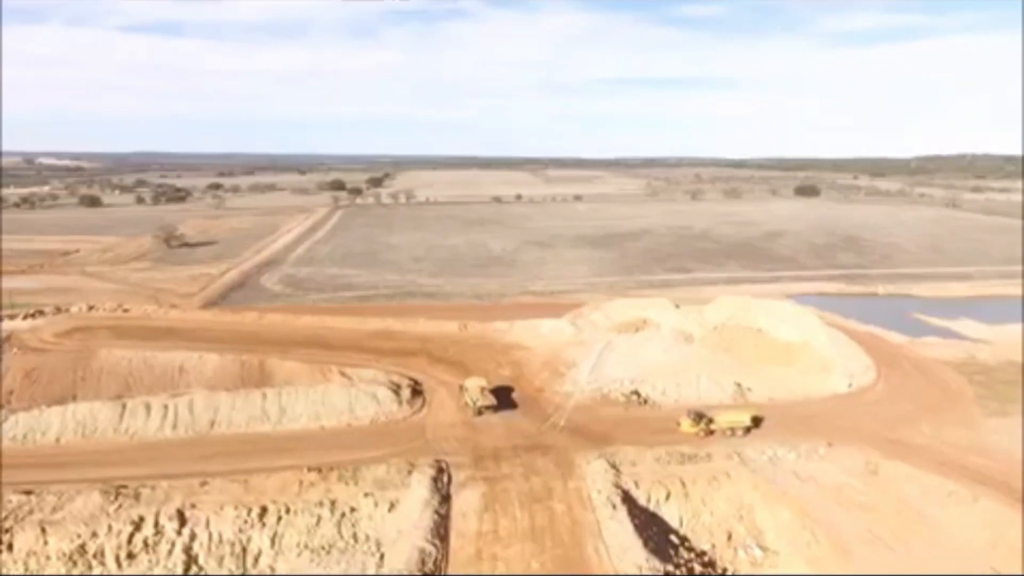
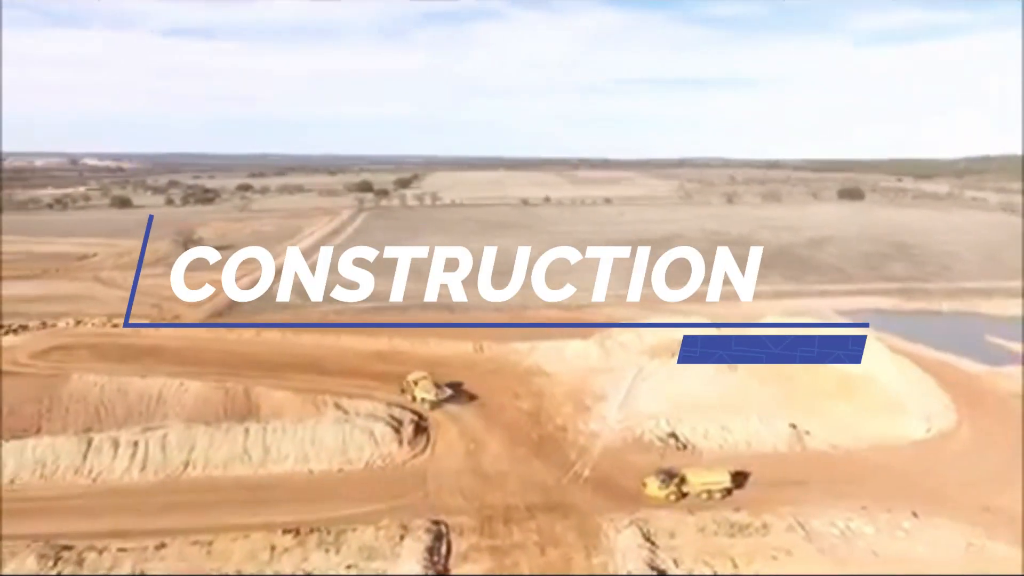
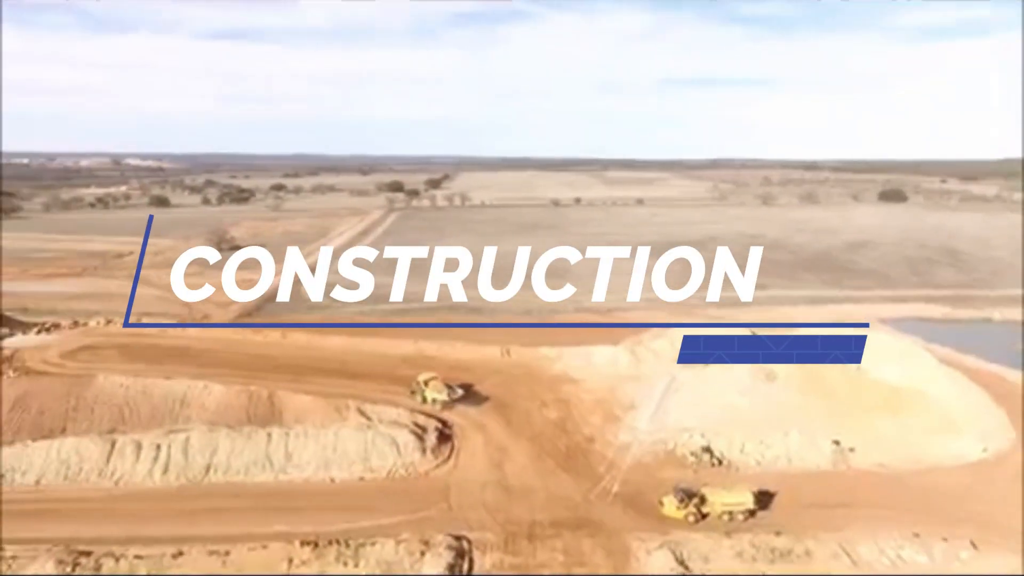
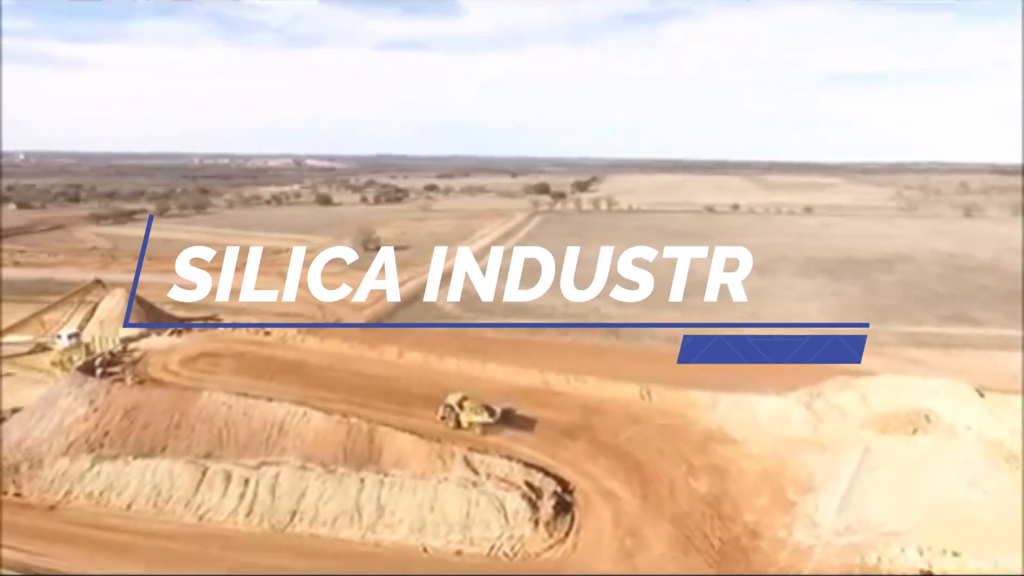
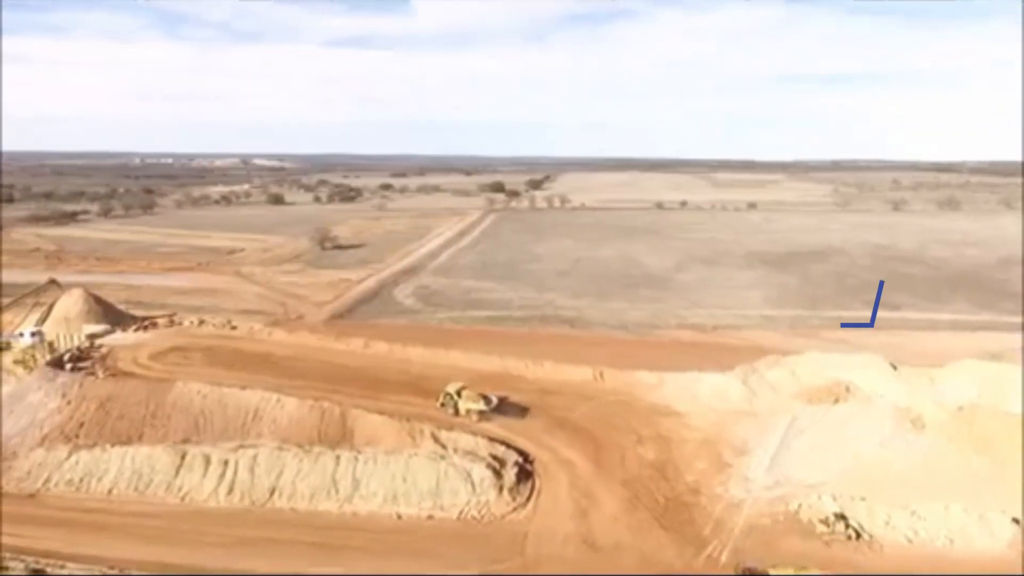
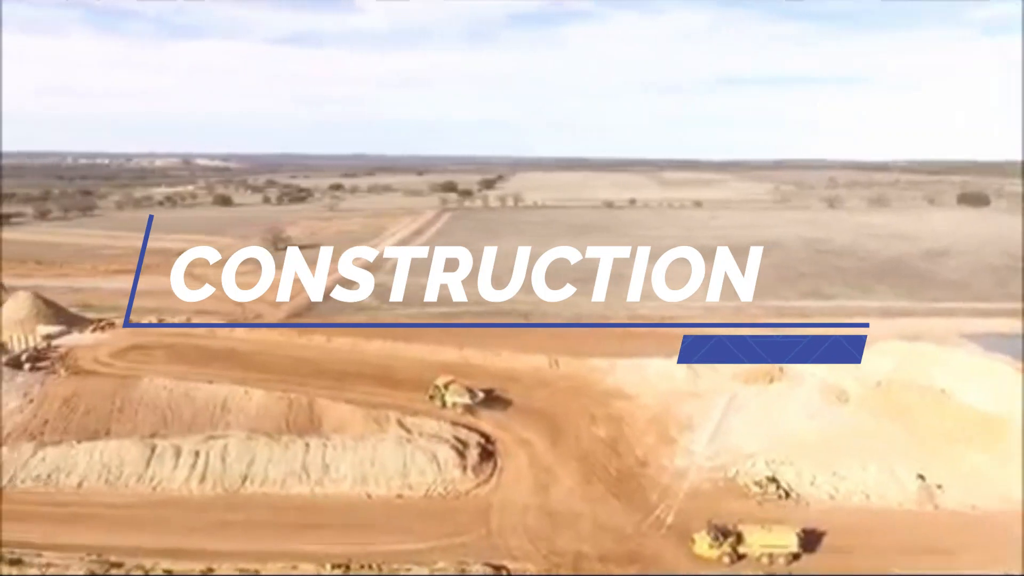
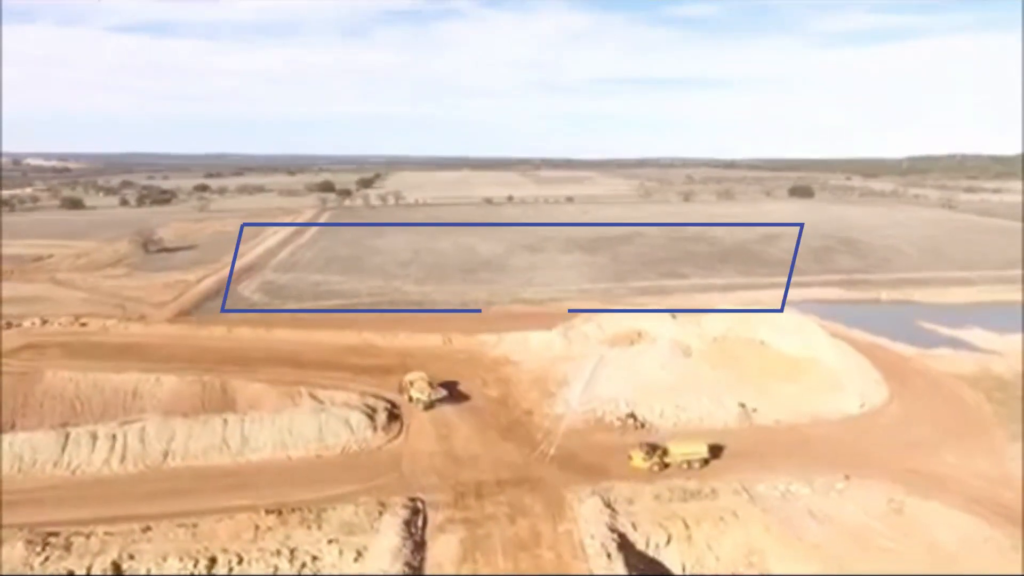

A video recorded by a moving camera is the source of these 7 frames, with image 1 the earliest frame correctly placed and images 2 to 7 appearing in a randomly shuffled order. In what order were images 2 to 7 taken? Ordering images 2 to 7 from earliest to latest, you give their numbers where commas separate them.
7, 2, 3, 6, 5, 4
